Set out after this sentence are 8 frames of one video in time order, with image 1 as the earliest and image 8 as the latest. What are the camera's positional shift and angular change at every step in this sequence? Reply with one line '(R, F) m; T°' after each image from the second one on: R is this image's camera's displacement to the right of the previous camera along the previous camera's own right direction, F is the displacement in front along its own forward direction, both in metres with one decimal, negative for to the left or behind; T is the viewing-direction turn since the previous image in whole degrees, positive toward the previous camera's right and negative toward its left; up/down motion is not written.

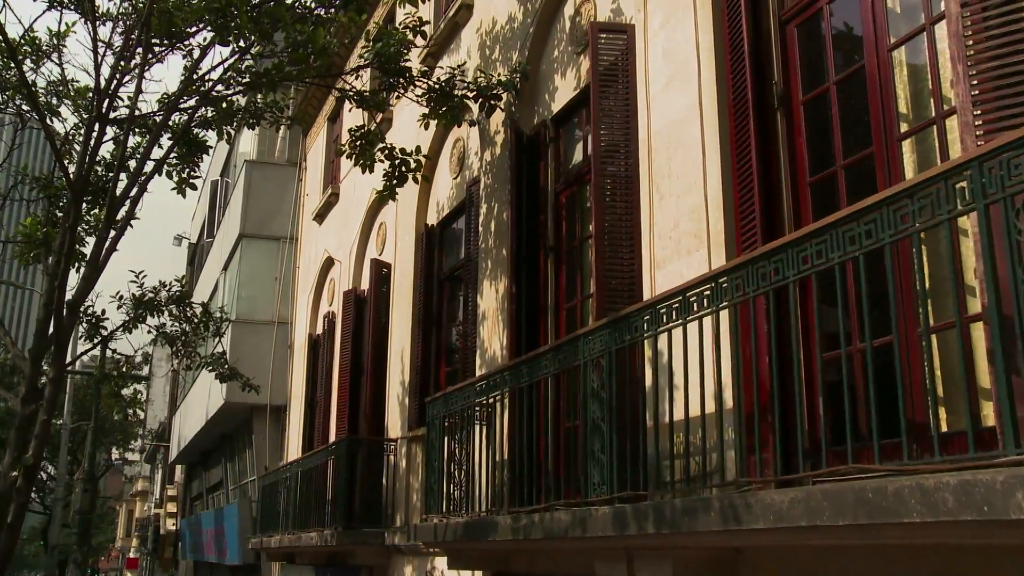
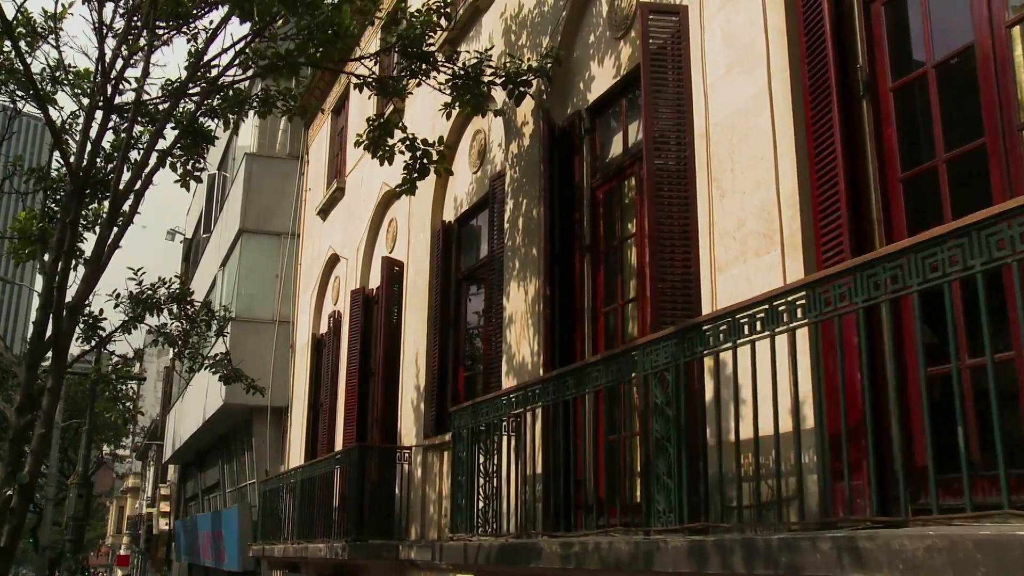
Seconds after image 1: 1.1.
(-0.3, +0.6) m; +1°
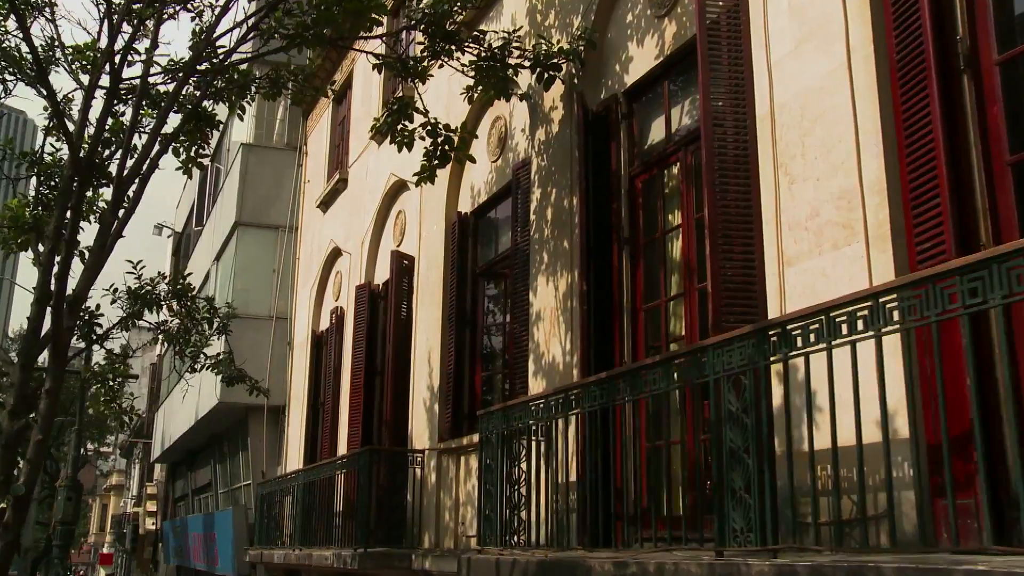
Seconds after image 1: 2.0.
(-0.4, +0.6) m; +1°
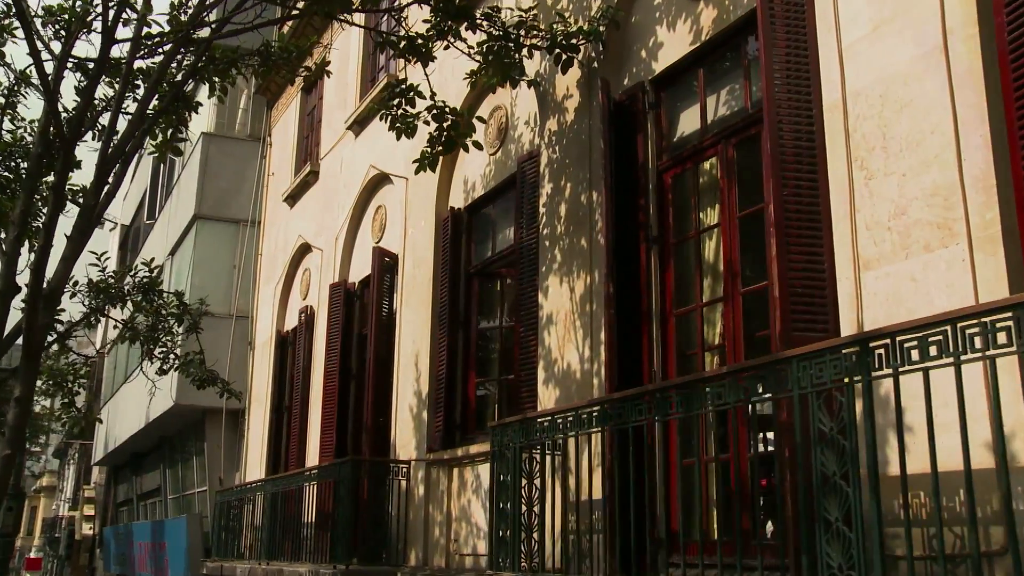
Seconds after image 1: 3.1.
(-0.5, +0.7) m; +3°
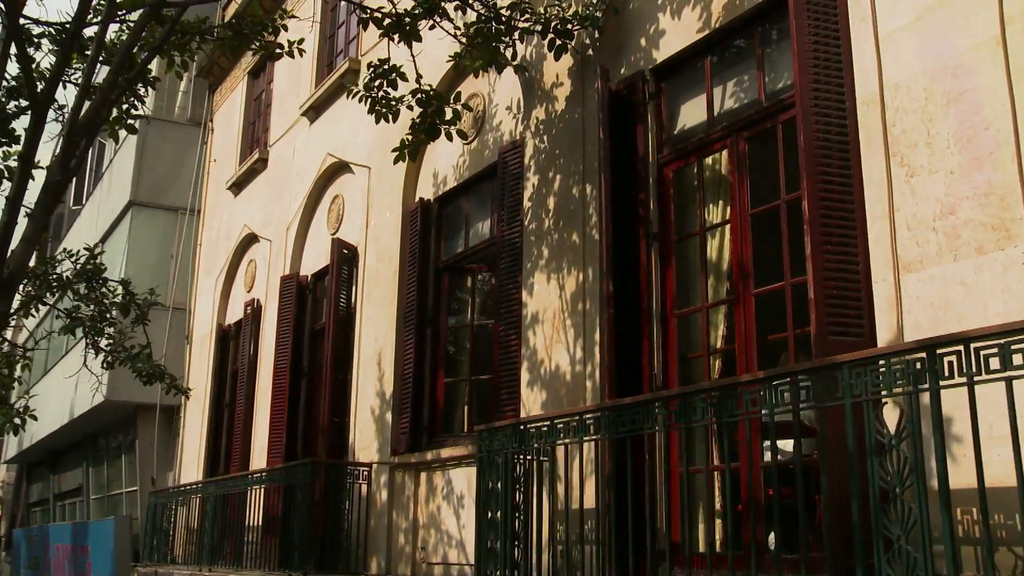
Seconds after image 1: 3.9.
(-0.5, +0.4) m; +4°
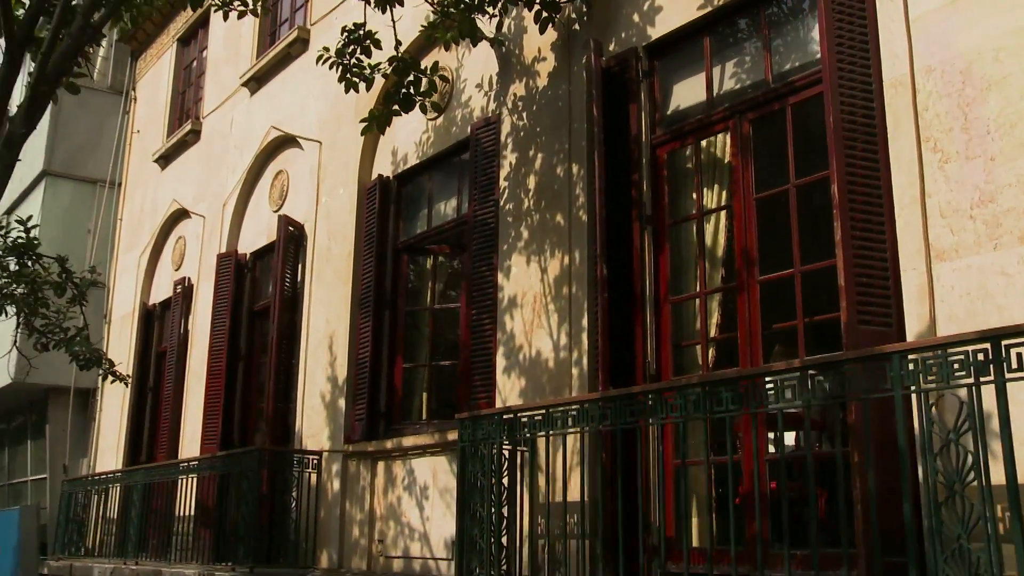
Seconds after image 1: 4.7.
(-0.5, +0.4) m; +5°
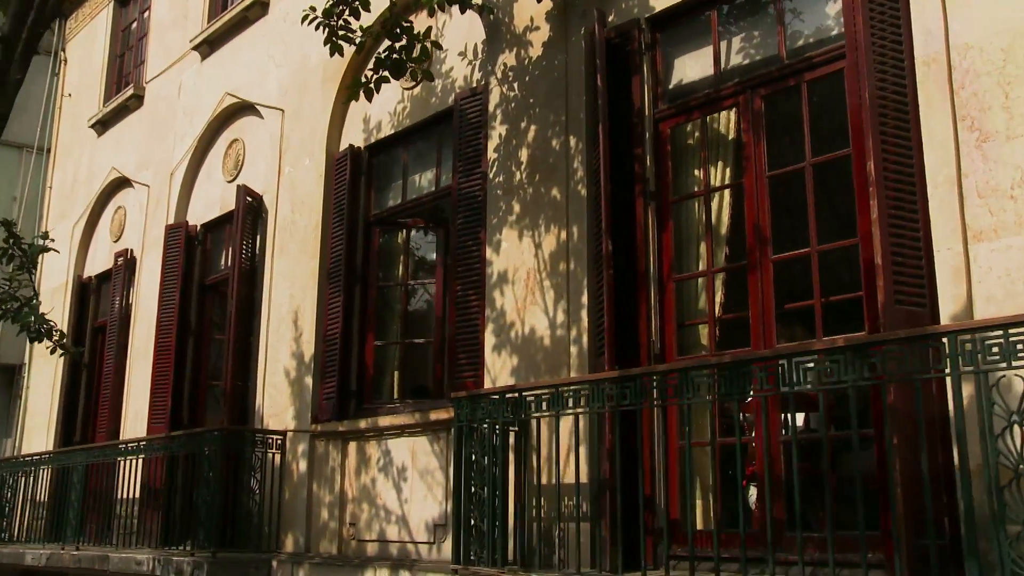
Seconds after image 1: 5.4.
(-0.5, +0.2) m; +5°
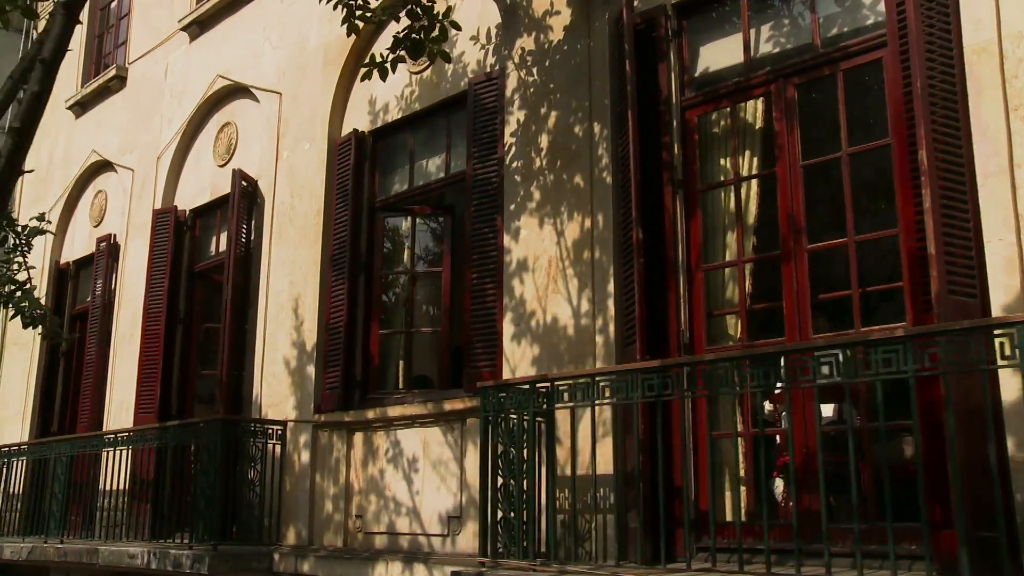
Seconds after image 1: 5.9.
(-0.4, +0.1) m; +2°
